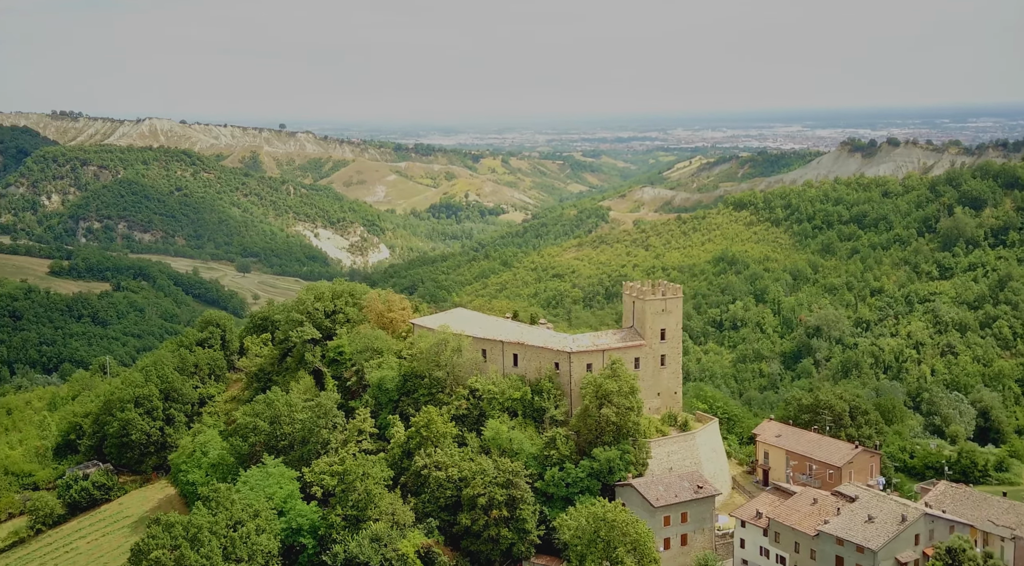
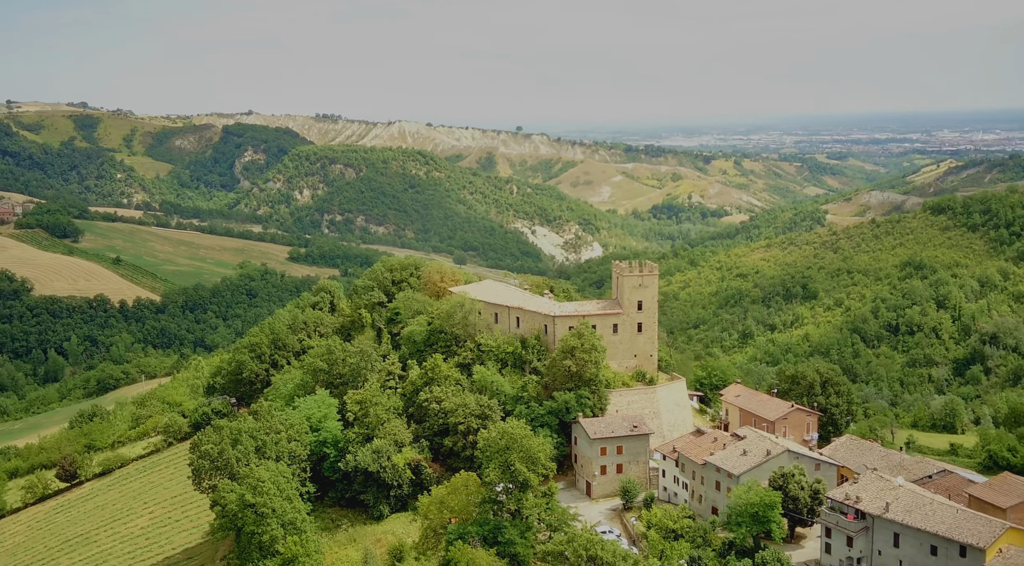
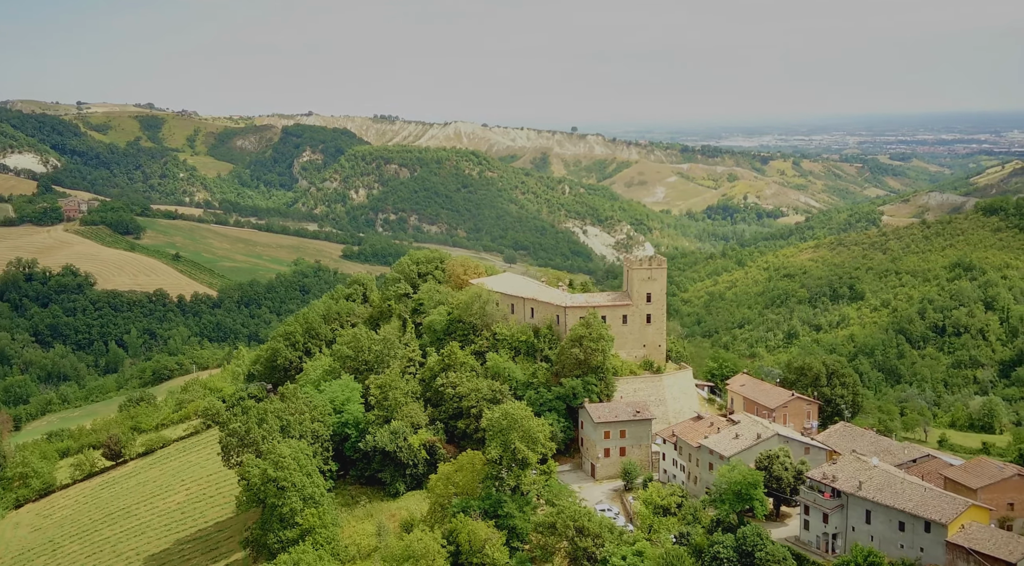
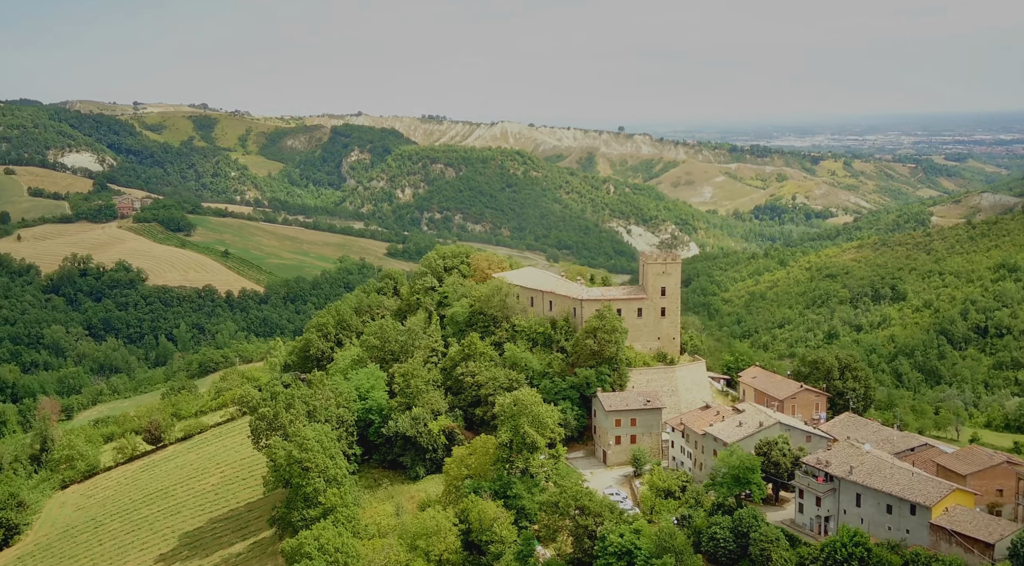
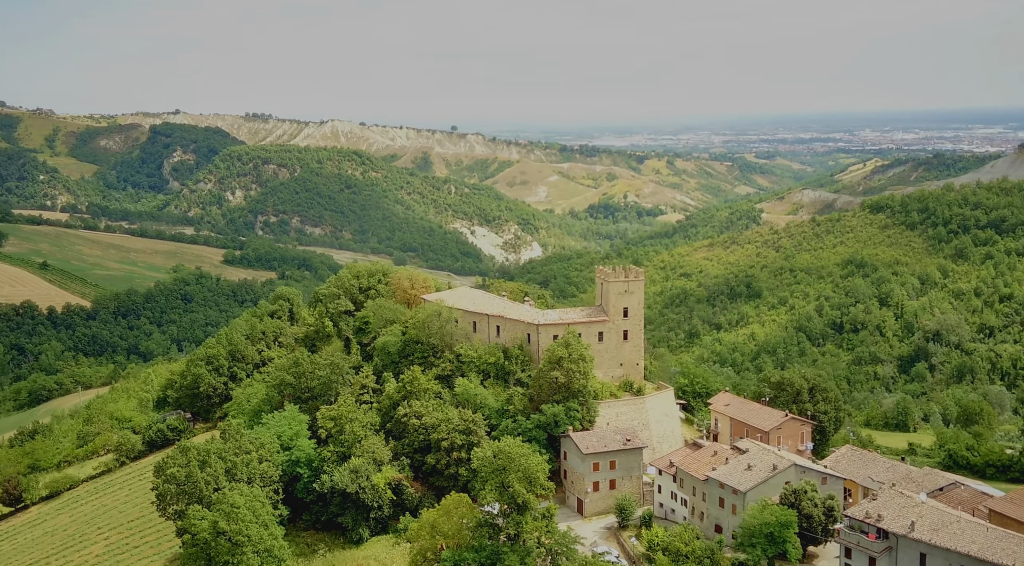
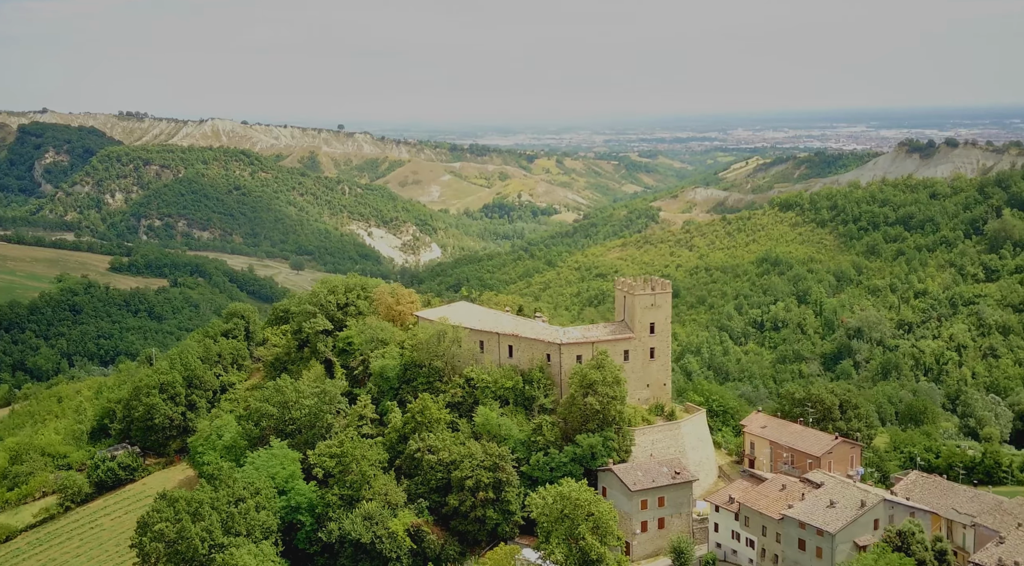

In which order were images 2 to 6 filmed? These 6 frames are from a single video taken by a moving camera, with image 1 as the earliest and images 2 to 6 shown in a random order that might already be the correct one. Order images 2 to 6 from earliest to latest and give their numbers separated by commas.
6, 5, 2, 3, 4
